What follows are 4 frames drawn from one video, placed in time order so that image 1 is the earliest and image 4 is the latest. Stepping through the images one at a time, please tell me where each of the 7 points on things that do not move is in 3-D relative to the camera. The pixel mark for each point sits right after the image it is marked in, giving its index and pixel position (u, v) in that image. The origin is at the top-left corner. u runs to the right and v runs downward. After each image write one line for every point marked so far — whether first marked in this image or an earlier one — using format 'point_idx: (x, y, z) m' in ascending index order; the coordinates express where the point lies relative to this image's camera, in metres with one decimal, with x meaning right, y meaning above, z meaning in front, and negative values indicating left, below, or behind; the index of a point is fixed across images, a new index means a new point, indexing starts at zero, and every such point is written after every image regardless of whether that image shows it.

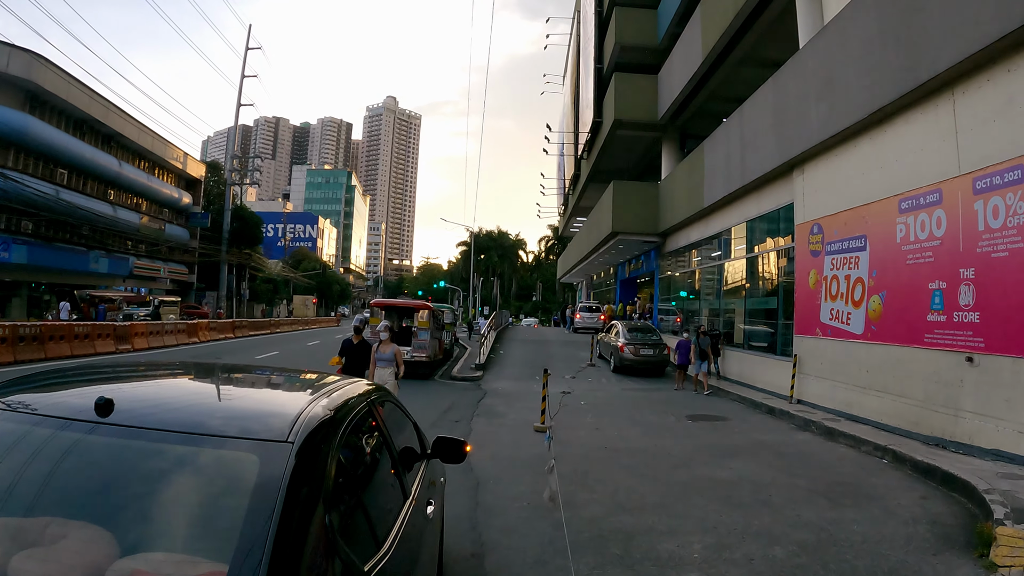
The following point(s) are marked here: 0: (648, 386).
0: (+3.7, -2.7, +15.6) m
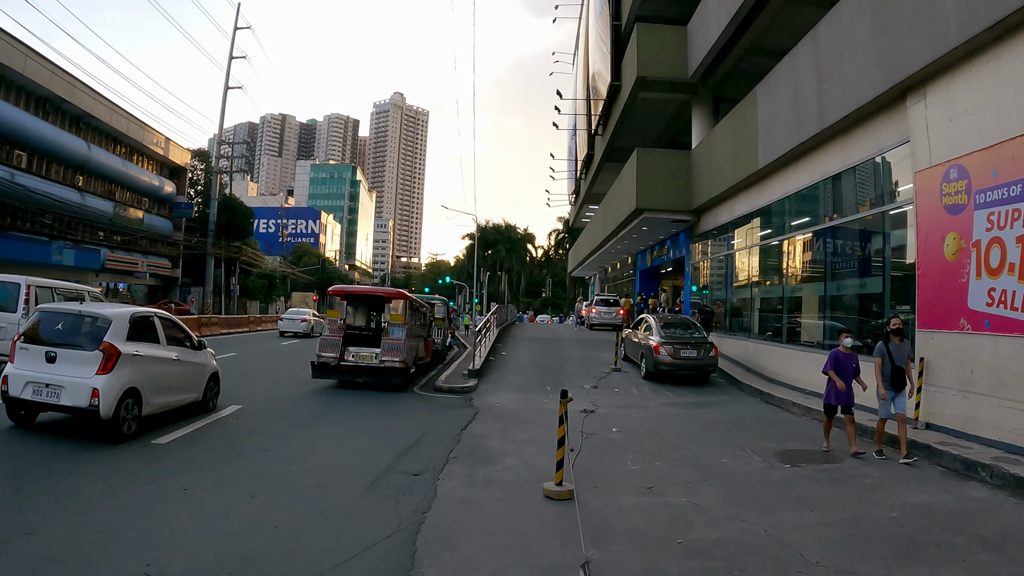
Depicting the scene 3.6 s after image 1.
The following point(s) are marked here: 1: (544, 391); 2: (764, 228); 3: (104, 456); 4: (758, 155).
0: (+3.7, -2.3, +11.8) m
1: (+0.6, -2.0, +11.6) m
2: (+6.7, +1.6, +15.6) m
3: (-4.0, -1.7, +5.8) m
4: (+6.2, +3.3, +14.6) m
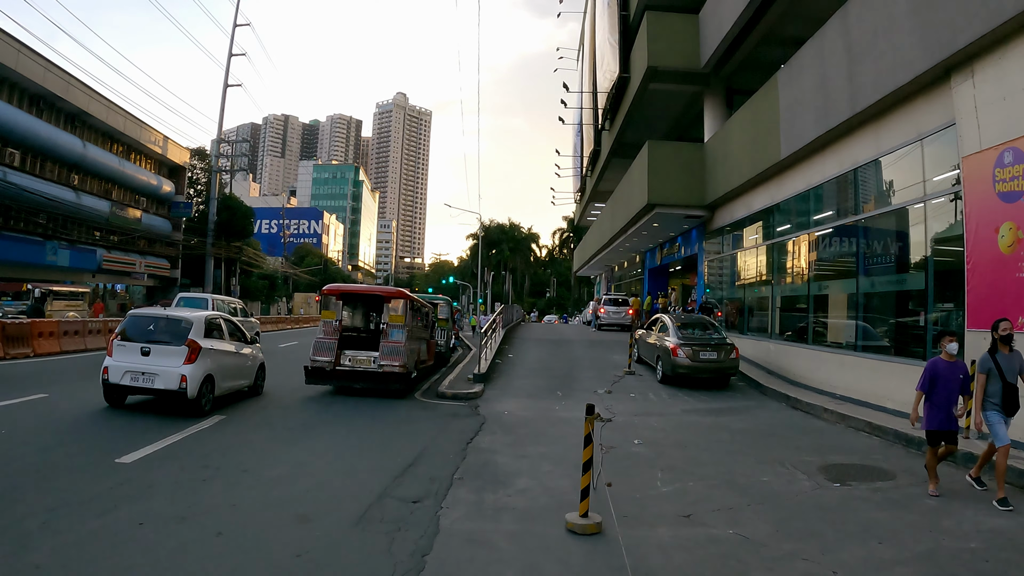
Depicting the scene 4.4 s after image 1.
0: (+3.9, -2.2, +11.0) m
1: (+0.8, -2.0, +10.8) m
2: (+6.9, +1.6, +14.7) m
3: (-3.9, -1.6, +5.0) m
4: (+6.3, +3.4, +13.8) m
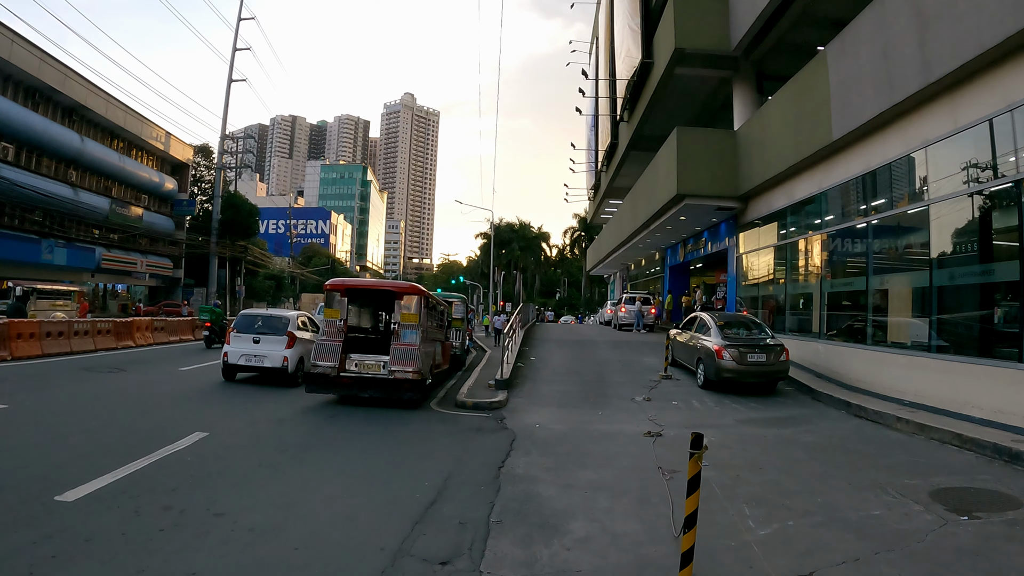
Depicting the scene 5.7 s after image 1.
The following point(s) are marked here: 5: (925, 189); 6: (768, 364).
0: (+4.3, -2.1, +9.7) m
1: (+1.3, -1.9, +9.5) m
2: (+7.4, +1.7, +13.4) m
3: (-3.5, -1.5, +3.8) m
4: (+6.8, +3.5, +12.5) m
5: (+7.4, +1.8, +10.4) m
6: (+4.9, -1.4, +11.1) m
